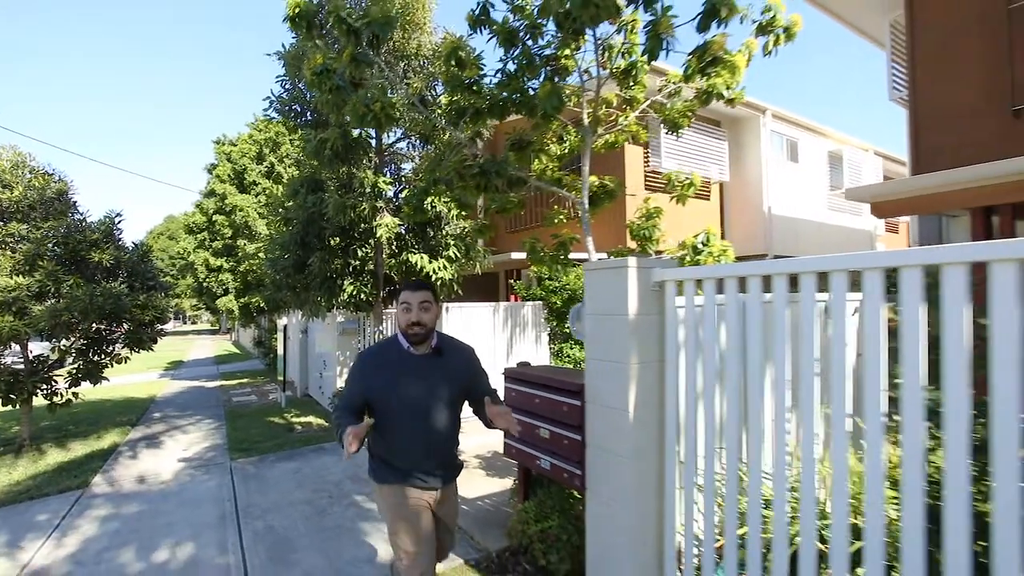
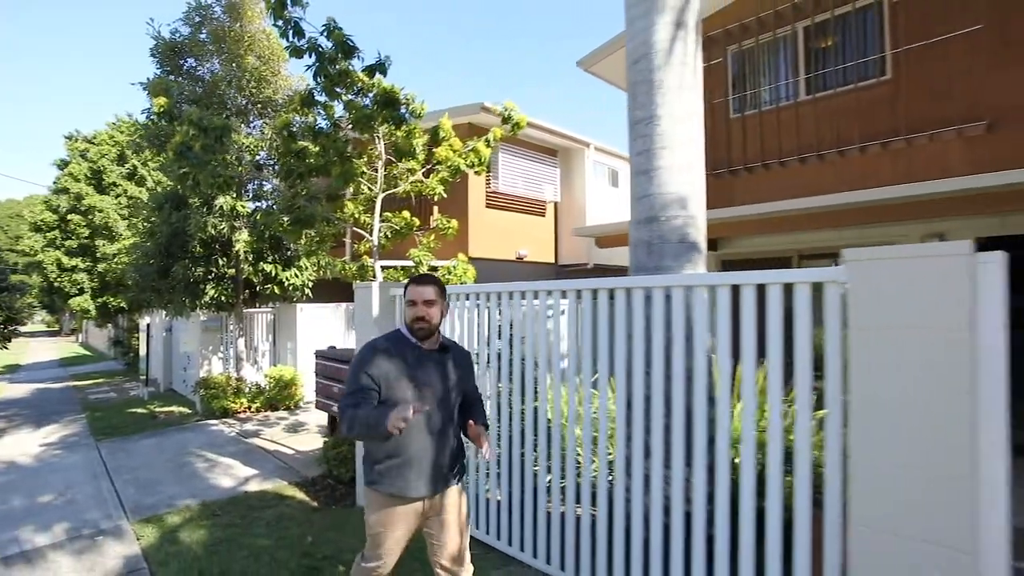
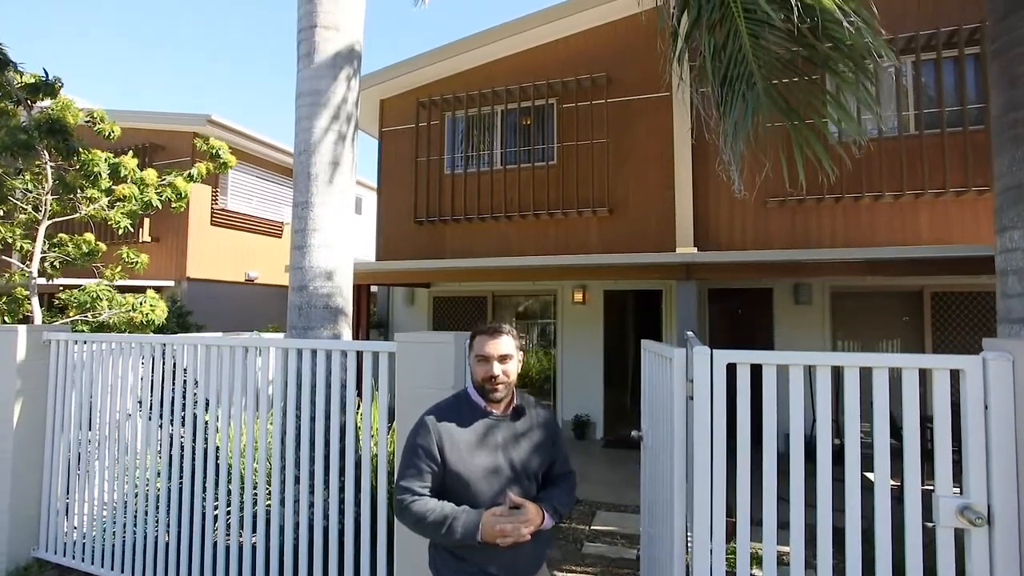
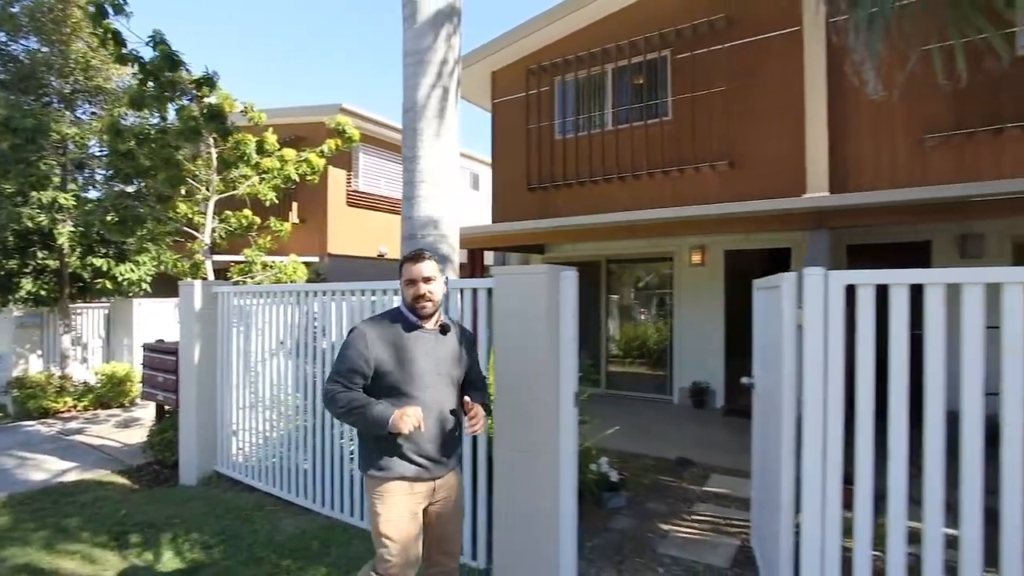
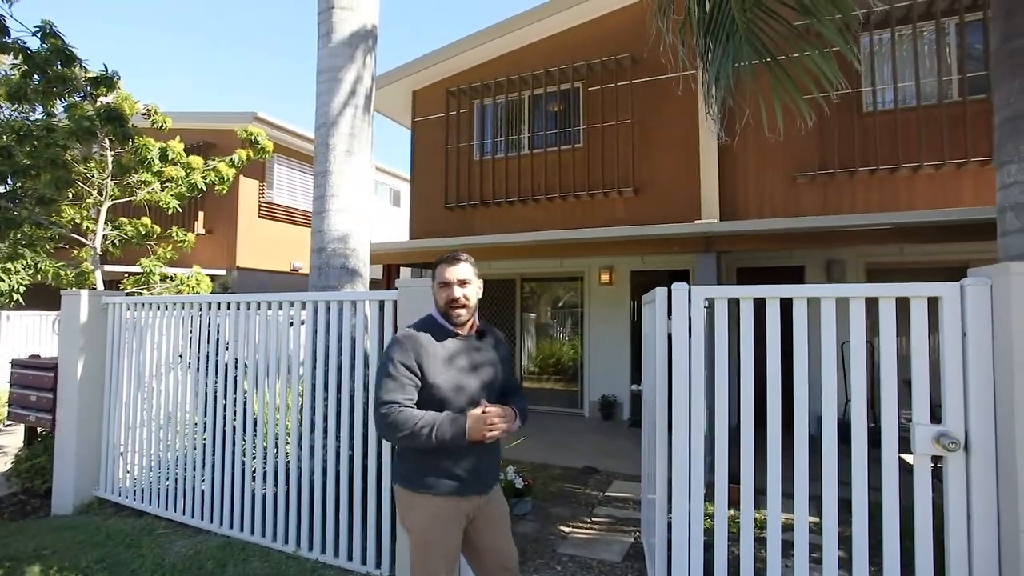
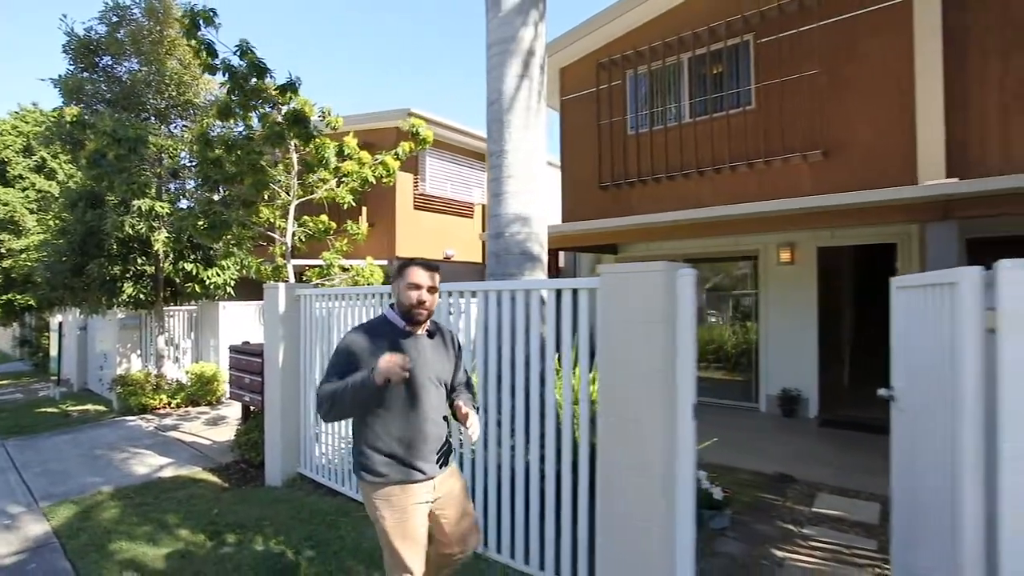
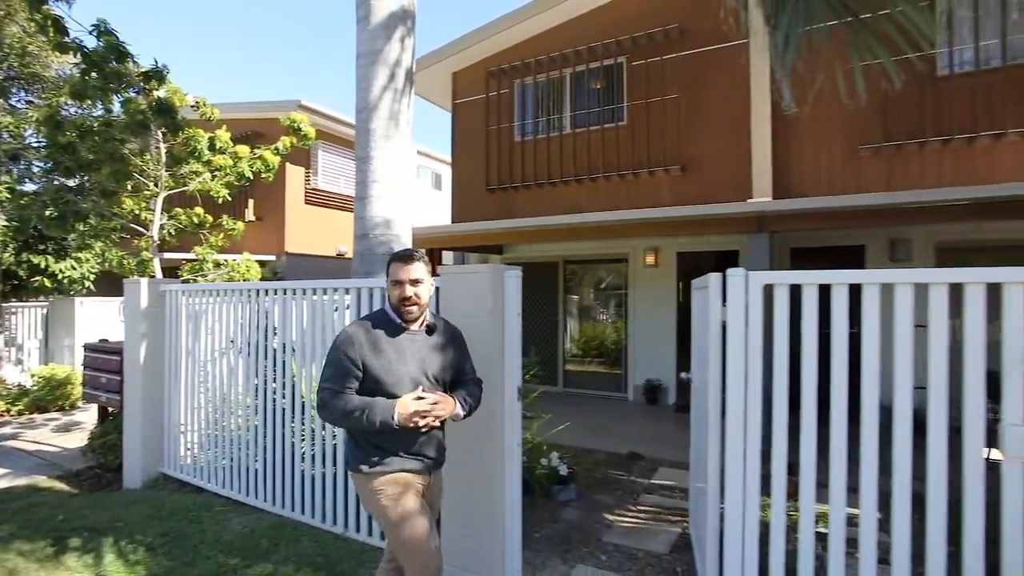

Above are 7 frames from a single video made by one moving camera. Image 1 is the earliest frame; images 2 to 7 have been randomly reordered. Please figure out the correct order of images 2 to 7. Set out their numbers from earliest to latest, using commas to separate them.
2, 6, 4, 7, 5, 3
